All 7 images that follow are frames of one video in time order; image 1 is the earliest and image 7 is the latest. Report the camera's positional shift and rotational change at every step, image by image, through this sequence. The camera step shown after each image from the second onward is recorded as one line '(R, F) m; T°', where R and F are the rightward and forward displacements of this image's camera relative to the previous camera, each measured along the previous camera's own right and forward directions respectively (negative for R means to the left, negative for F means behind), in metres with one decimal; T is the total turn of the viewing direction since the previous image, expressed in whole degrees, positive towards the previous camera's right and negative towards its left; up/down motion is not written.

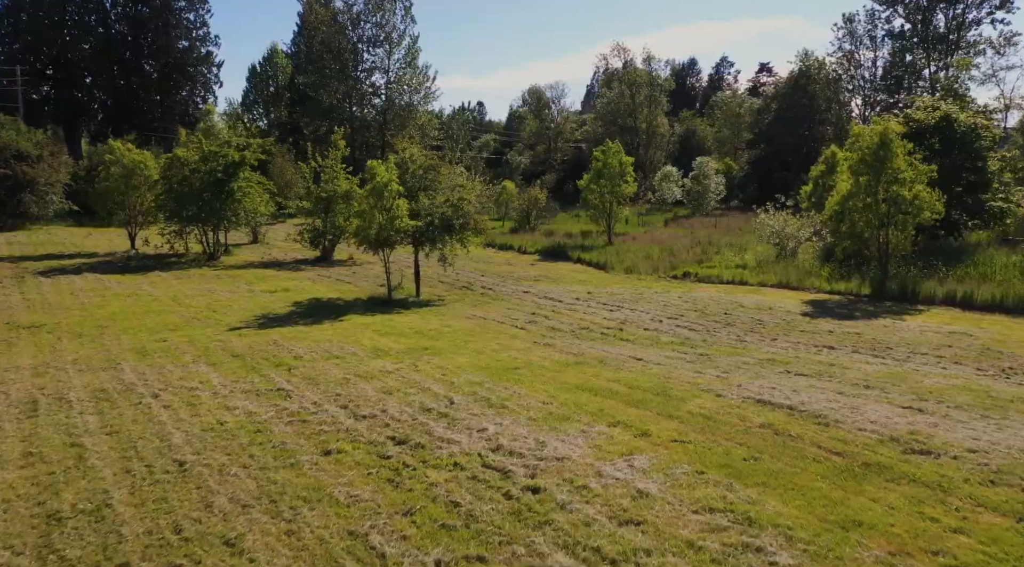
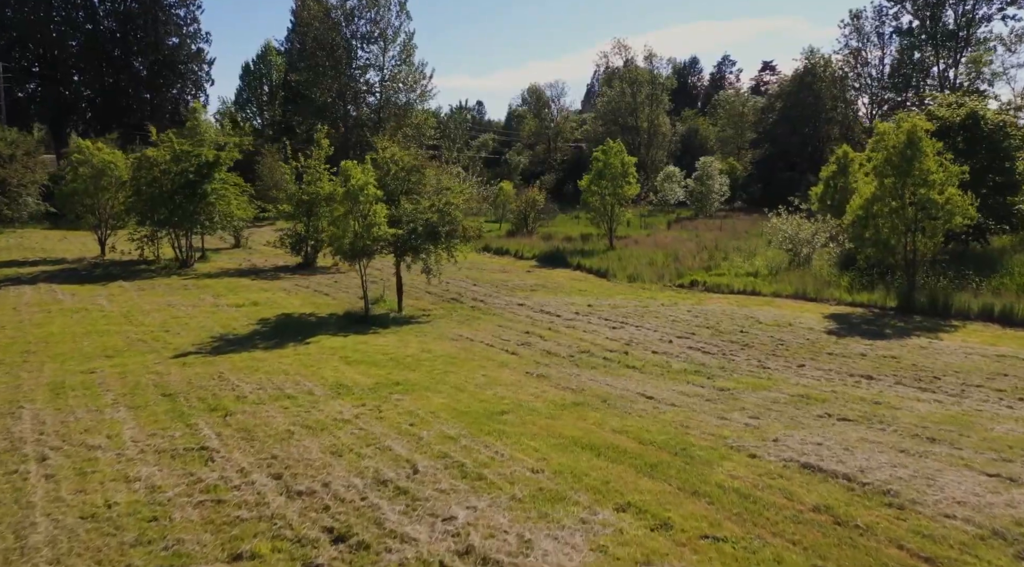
(+0.1, +1.6) m; 0°
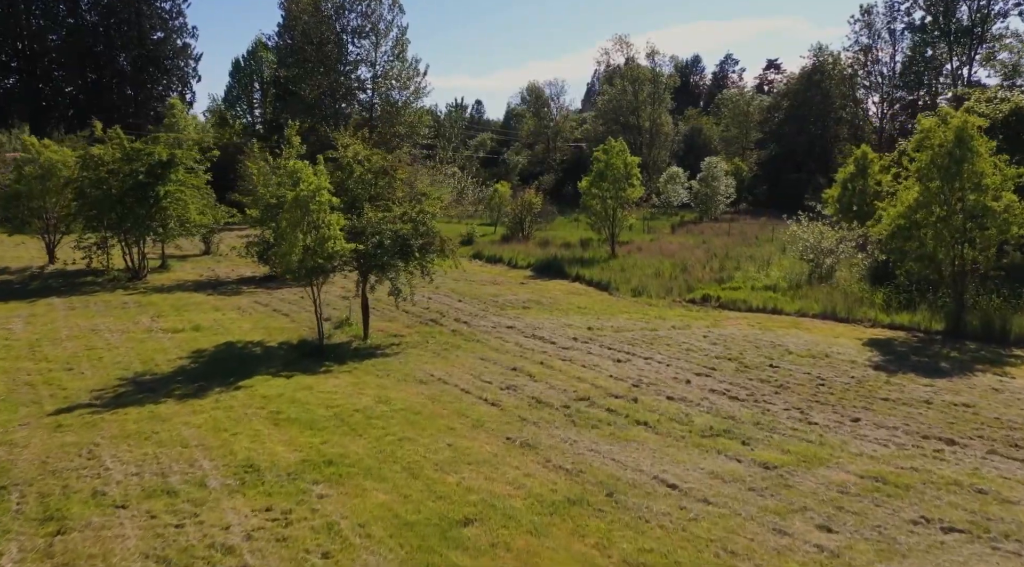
(+0.2, +2.3) m; 0°
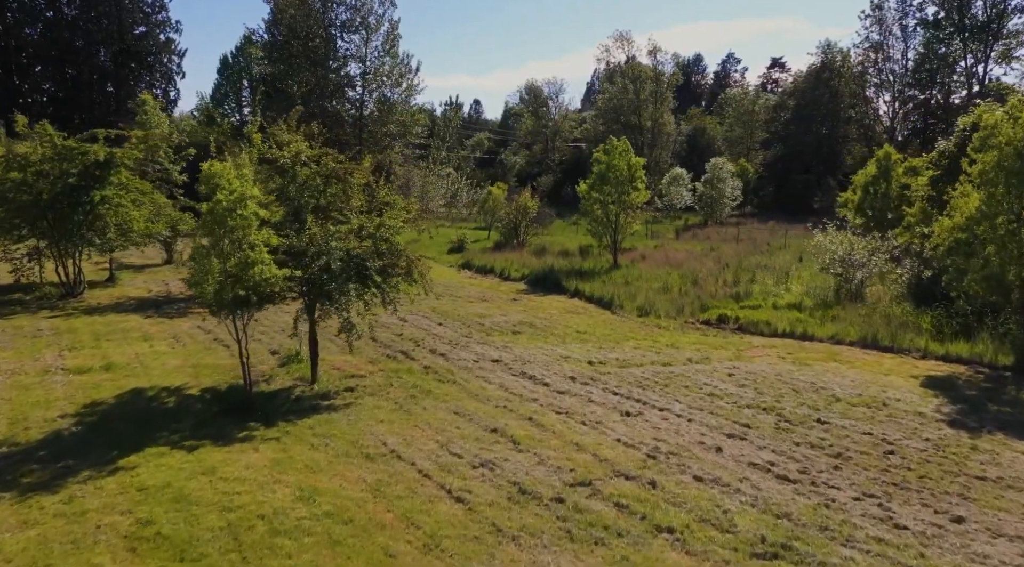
(+0.2, +2.5) m; 0°
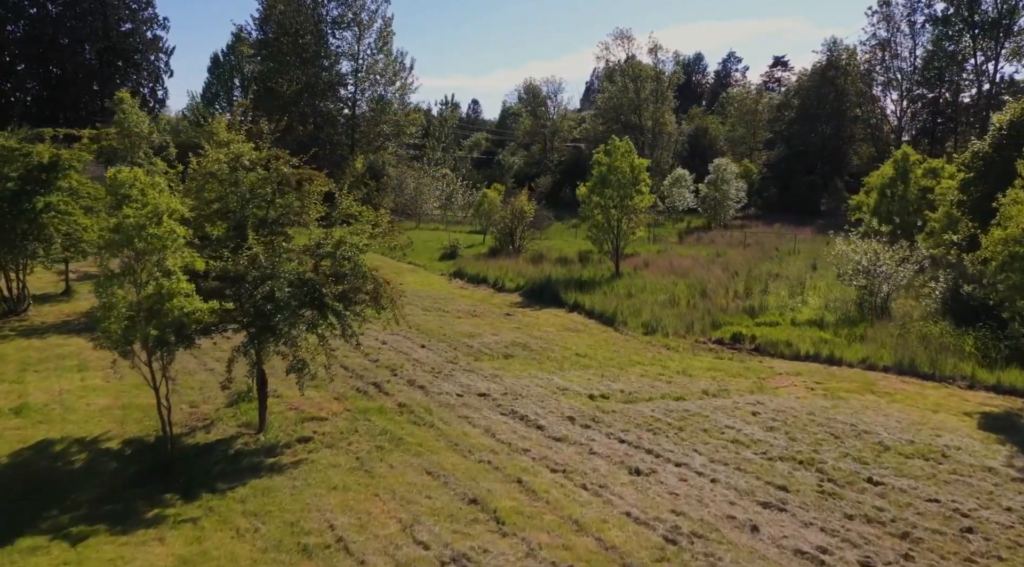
(+0.1, +1.7) m; 0°
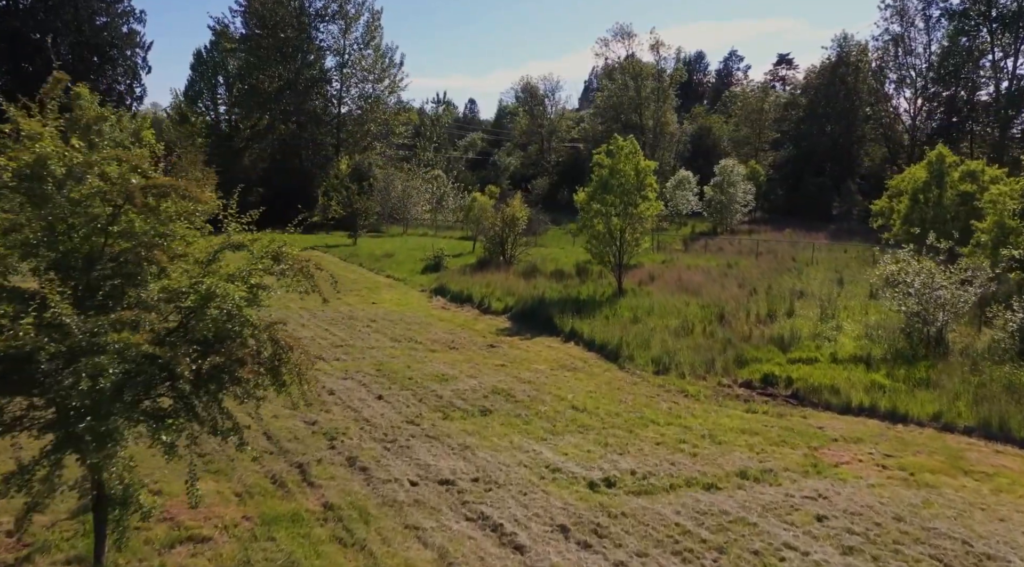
(+0.3, +2.9) m; 0°
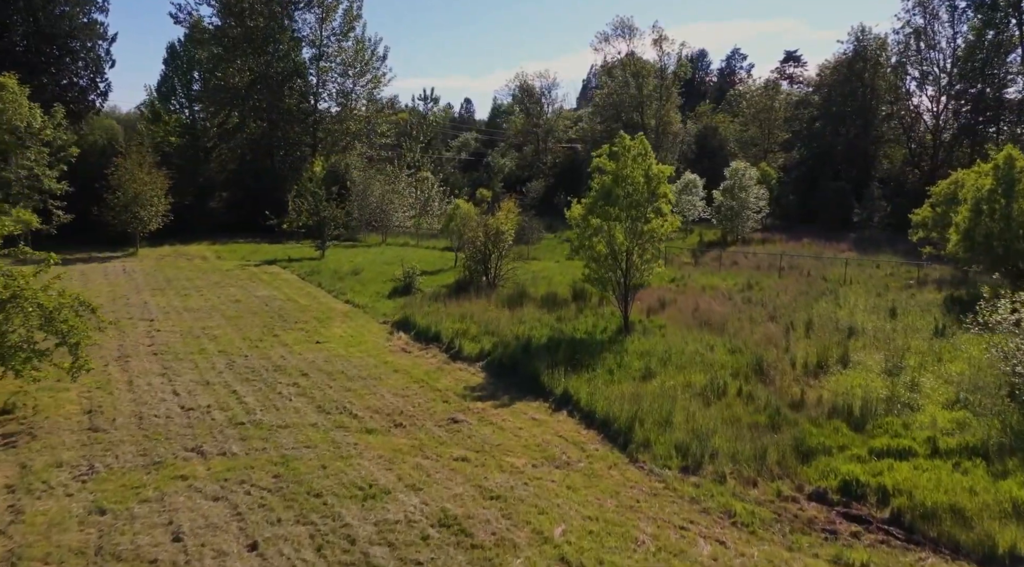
(+0.4, +4.2) m; 0°
